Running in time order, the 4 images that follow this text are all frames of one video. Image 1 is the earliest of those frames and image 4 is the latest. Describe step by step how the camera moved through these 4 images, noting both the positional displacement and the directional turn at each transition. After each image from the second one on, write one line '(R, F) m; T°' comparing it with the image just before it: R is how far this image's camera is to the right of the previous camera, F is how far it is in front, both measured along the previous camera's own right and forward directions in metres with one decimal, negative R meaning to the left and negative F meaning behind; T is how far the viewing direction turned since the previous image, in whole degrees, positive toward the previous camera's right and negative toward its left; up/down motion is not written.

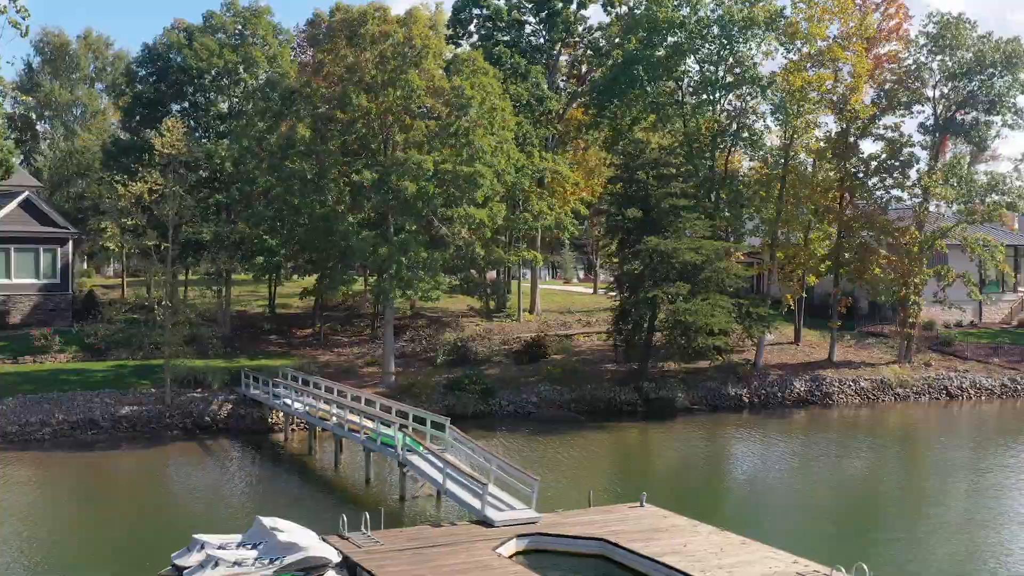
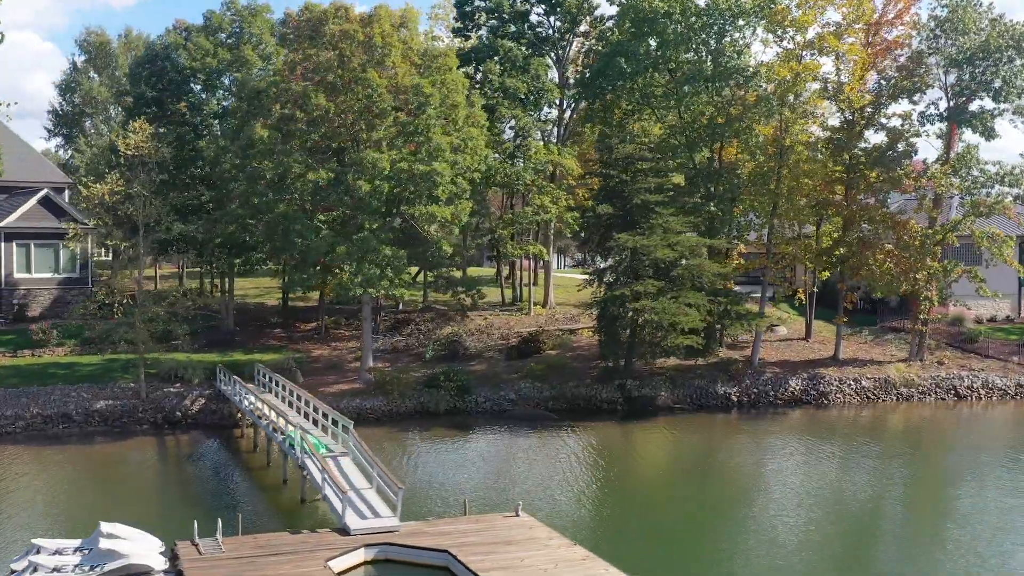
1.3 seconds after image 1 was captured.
(+2.9, +0.4) m; -4°
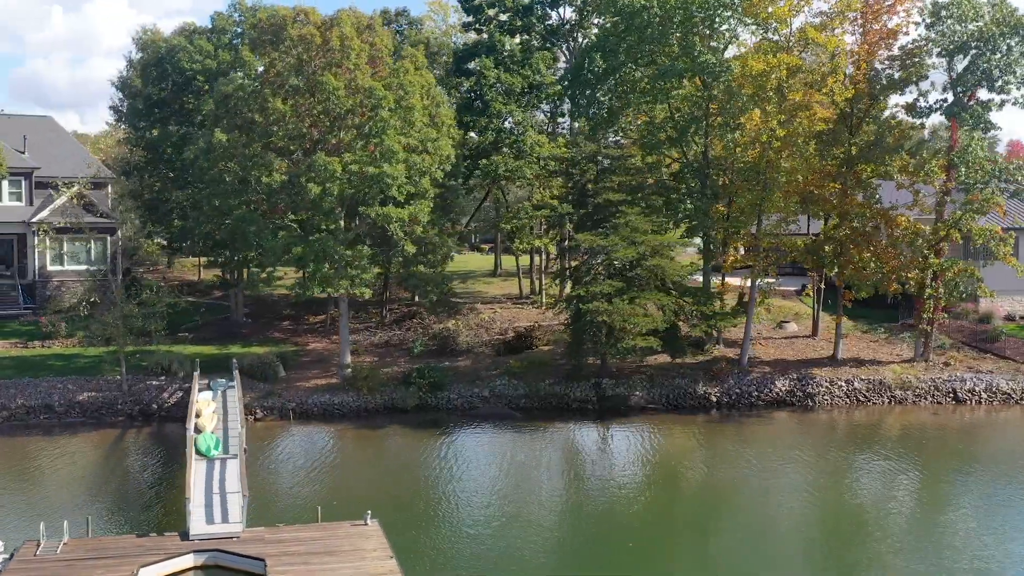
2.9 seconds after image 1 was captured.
(+3.5, 0.0) m; -5°
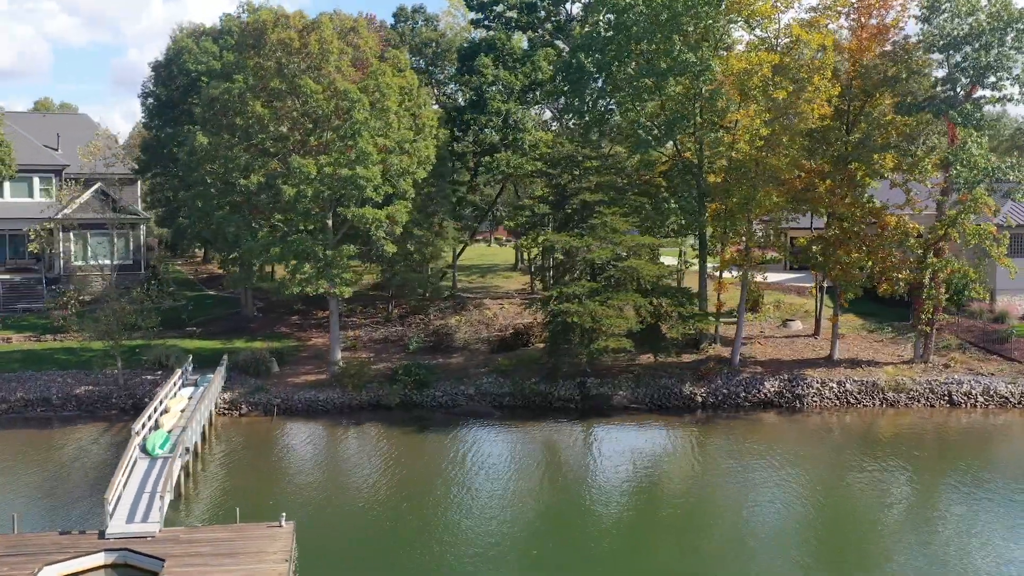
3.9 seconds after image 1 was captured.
(+2.2, -0.2) m; -3°
